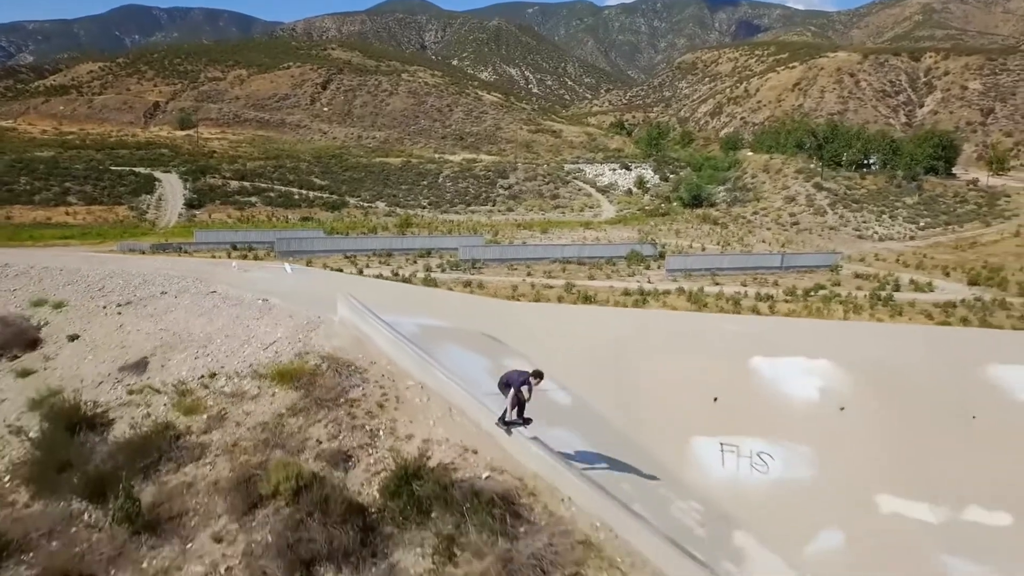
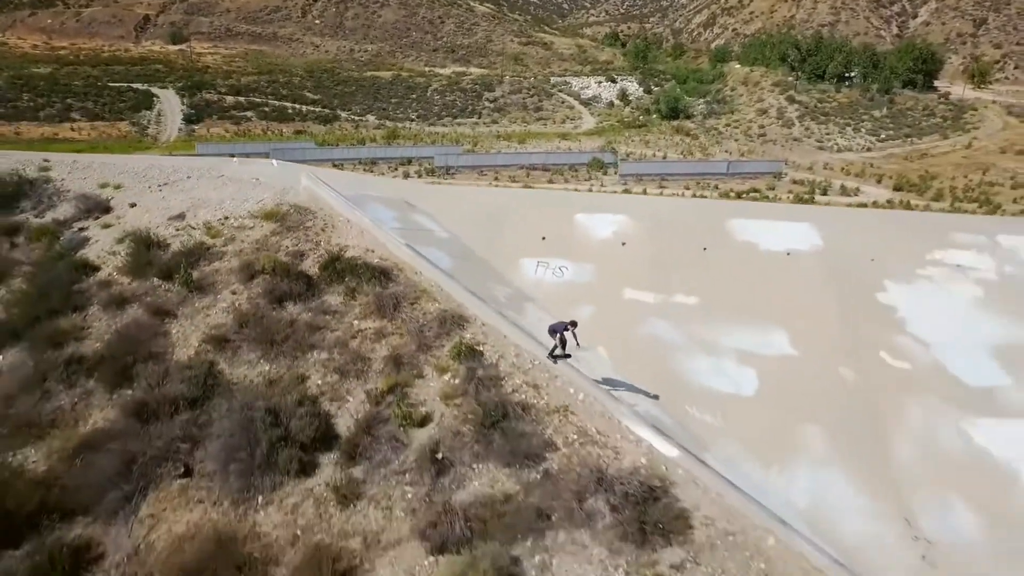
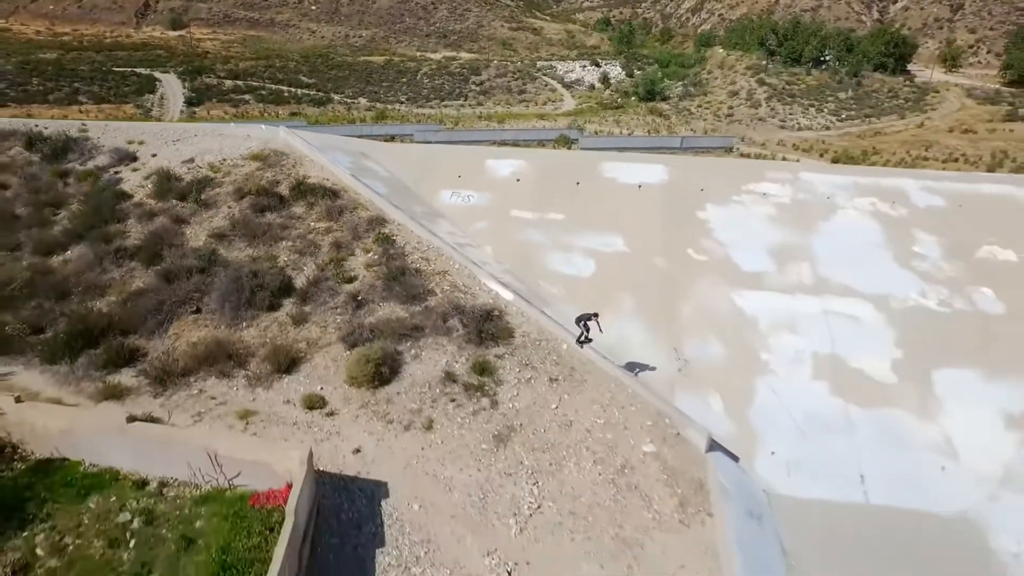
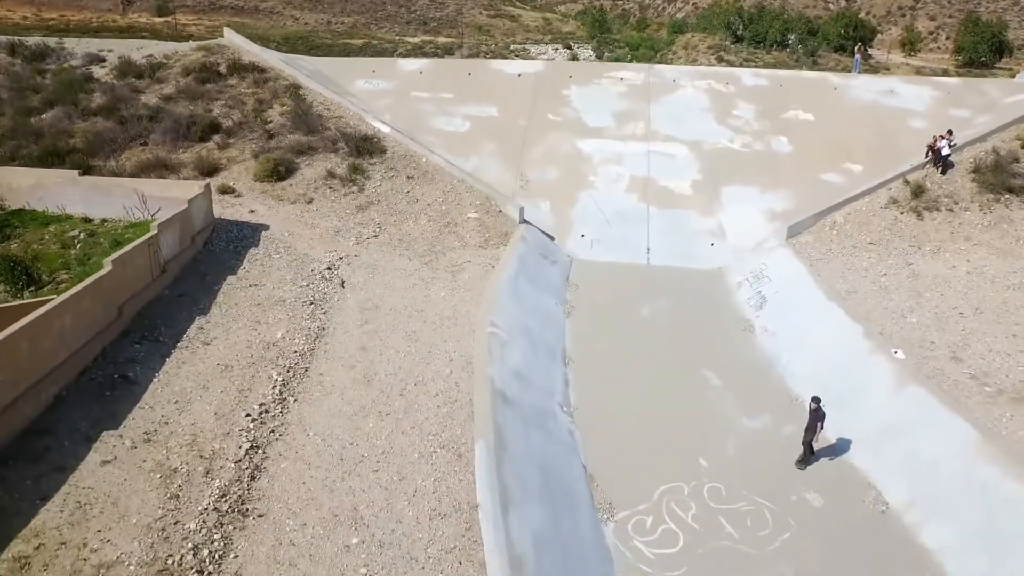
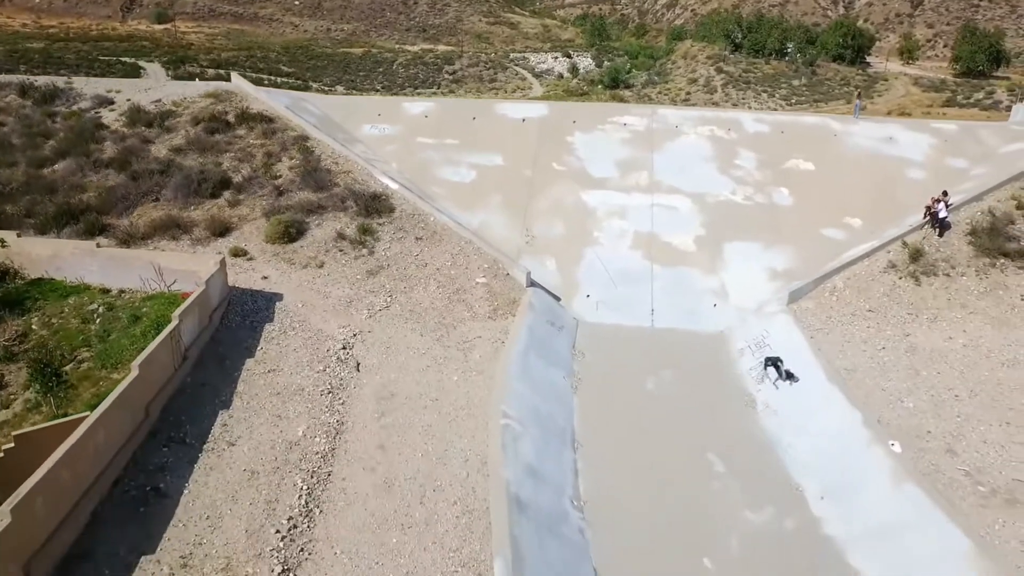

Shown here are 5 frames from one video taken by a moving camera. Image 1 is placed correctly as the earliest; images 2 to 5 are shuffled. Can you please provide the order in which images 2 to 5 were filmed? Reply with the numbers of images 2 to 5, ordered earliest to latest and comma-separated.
2, 3, 5, 4
